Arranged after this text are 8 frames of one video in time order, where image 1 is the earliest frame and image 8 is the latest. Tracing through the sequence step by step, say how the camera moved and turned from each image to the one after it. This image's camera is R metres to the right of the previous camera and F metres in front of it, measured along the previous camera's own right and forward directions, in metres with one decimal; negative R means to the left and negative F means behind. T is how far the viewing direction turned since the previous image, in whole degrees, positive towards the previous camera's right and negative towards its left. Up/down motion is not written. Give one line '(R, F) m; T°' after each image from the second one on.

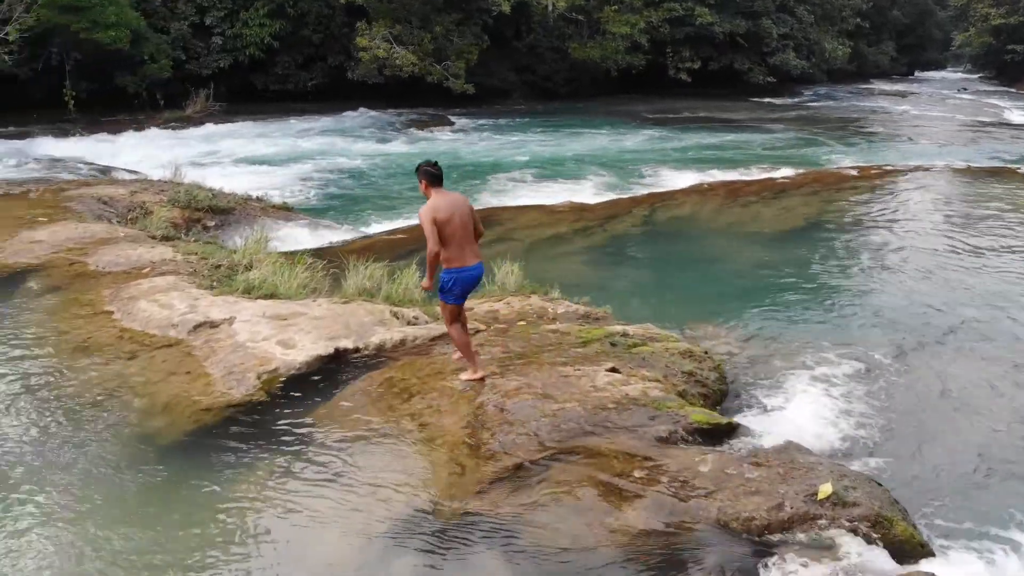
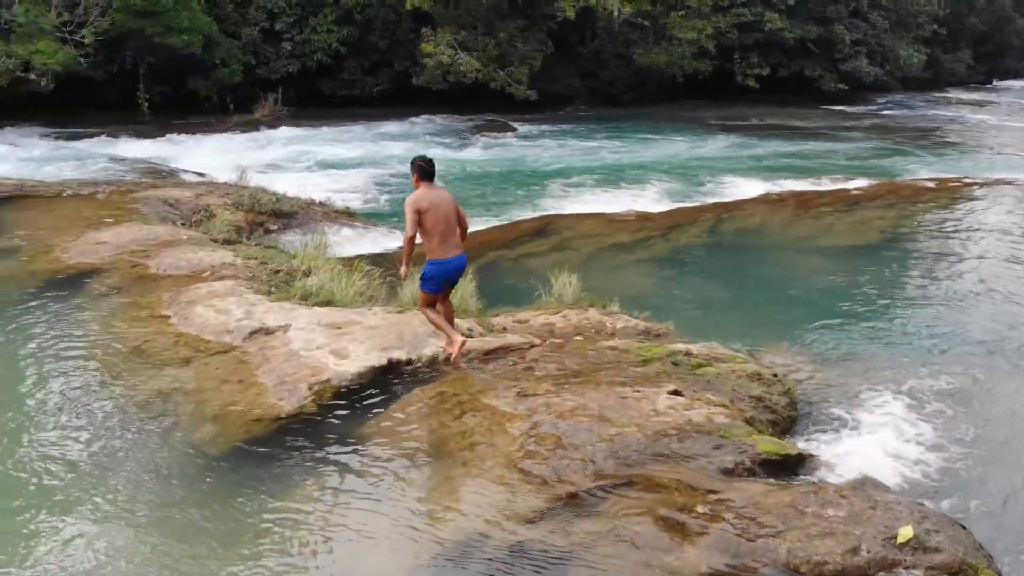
(0.0, +0.2) m; -4°
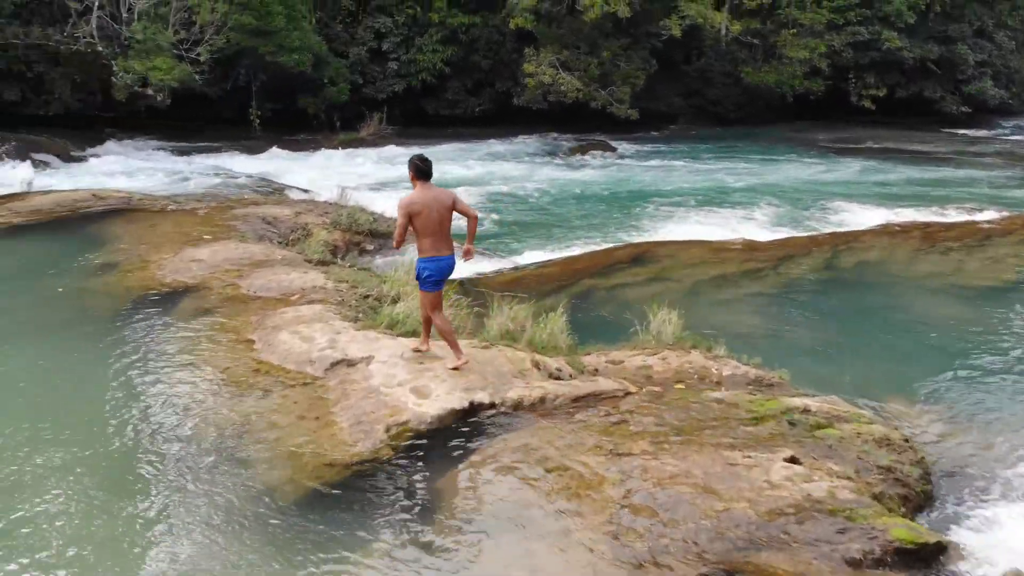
(0.0, +0.4) m; -7°
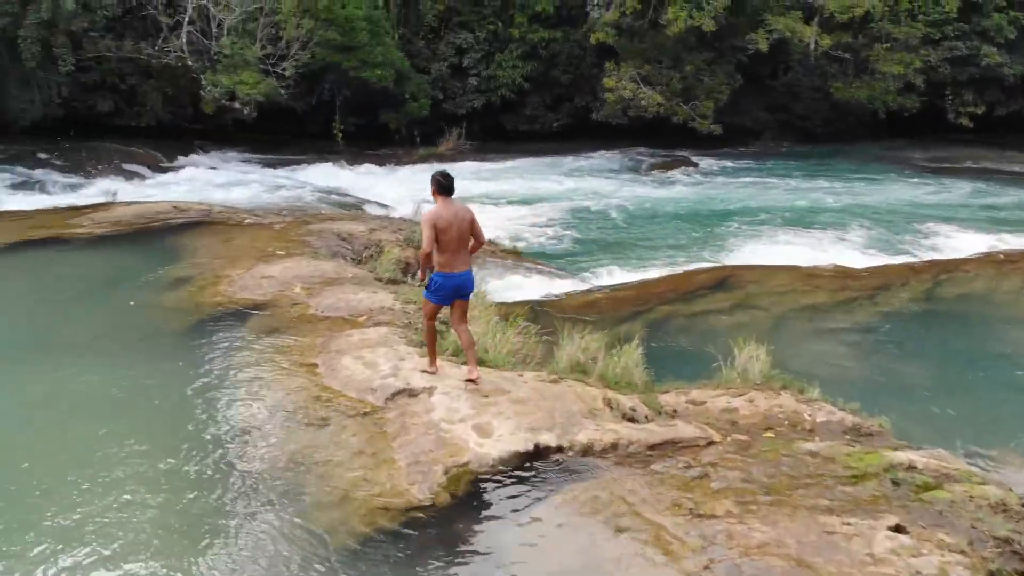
(0.0, +0.3) m; -5°
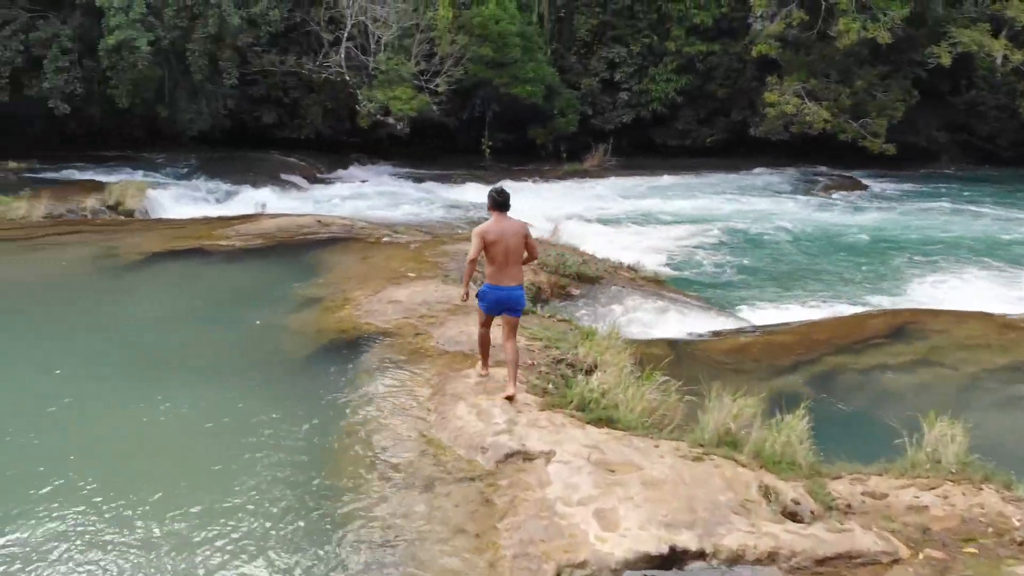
(0.0, +0.7) m; -10°
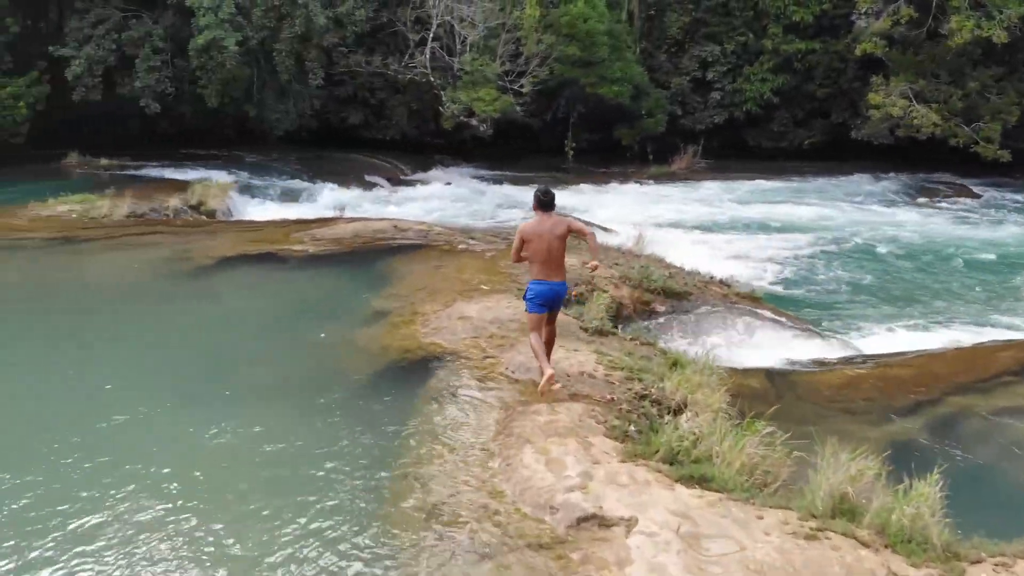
(0.0, +0.6) m; -6°
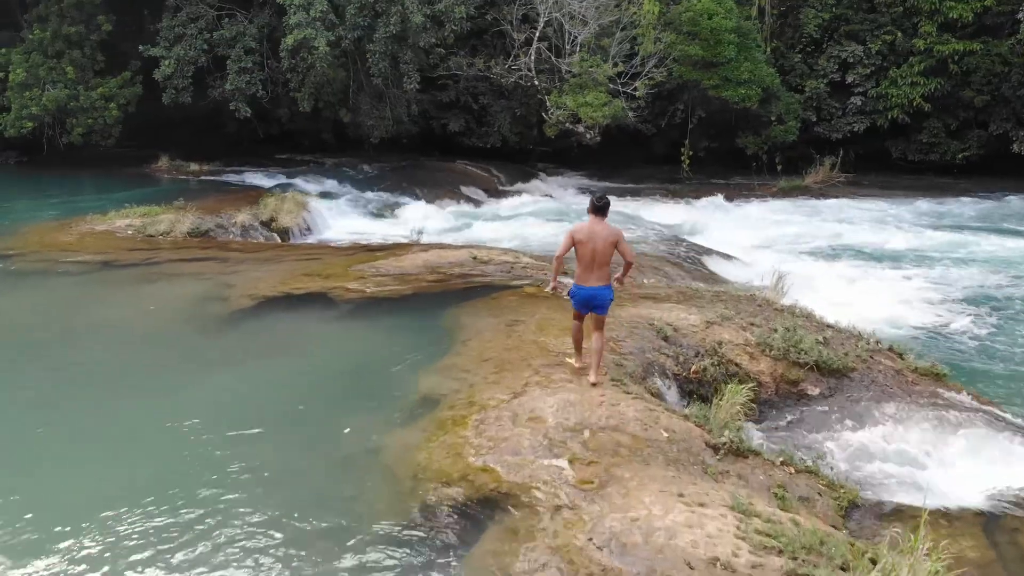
(0.0, +2.0) m; -7°
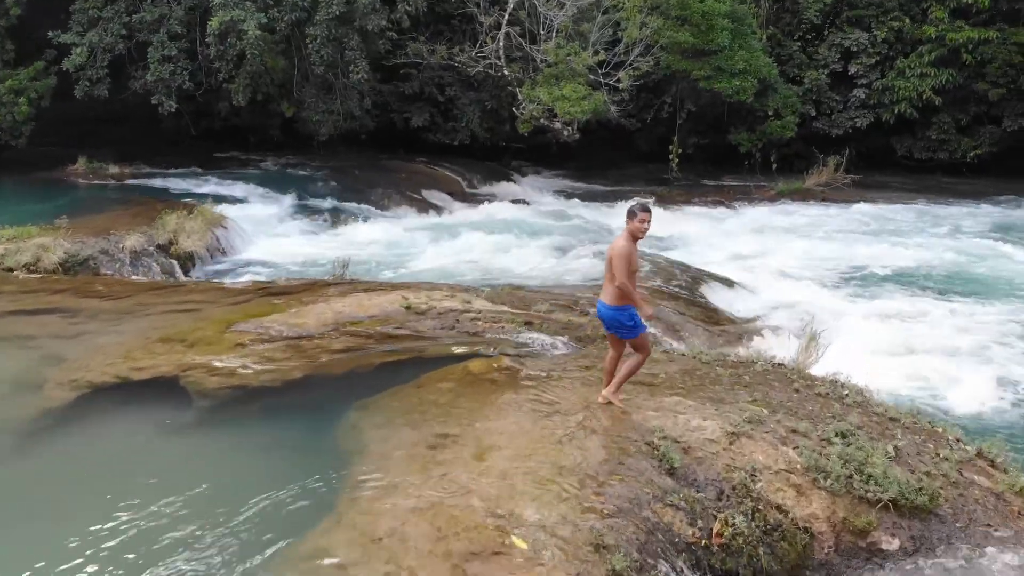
(+0.3, +2.4) m; +1°
